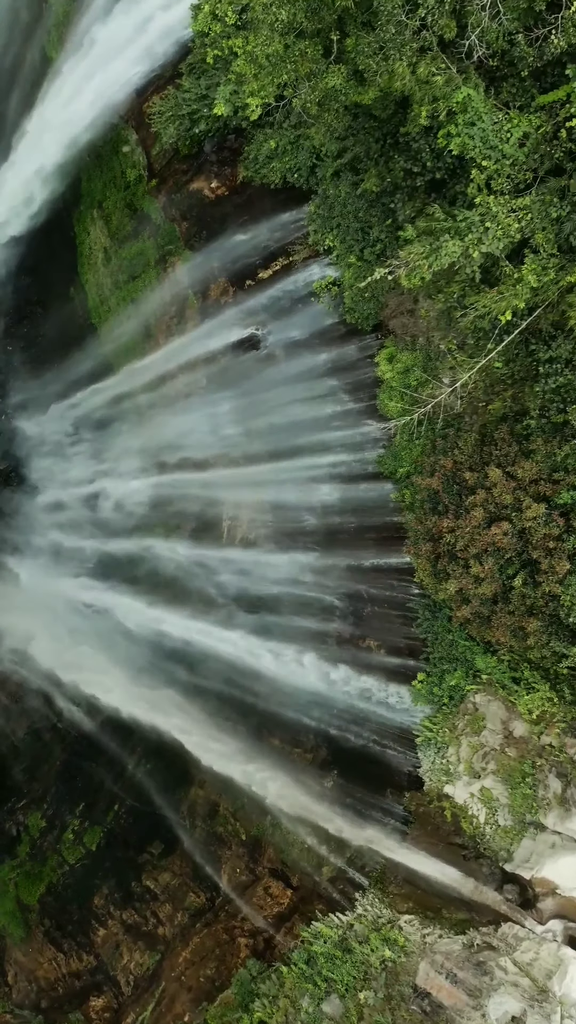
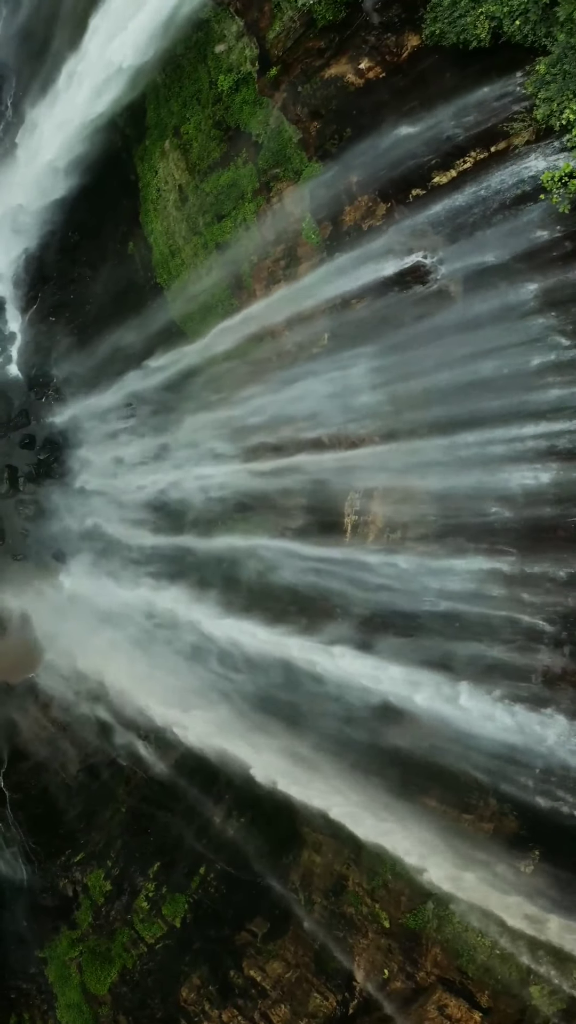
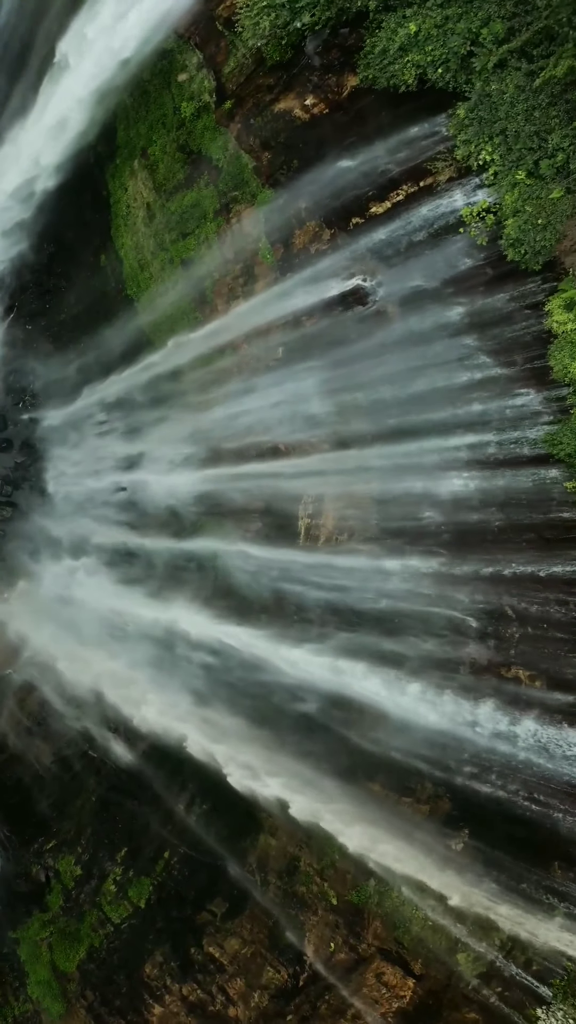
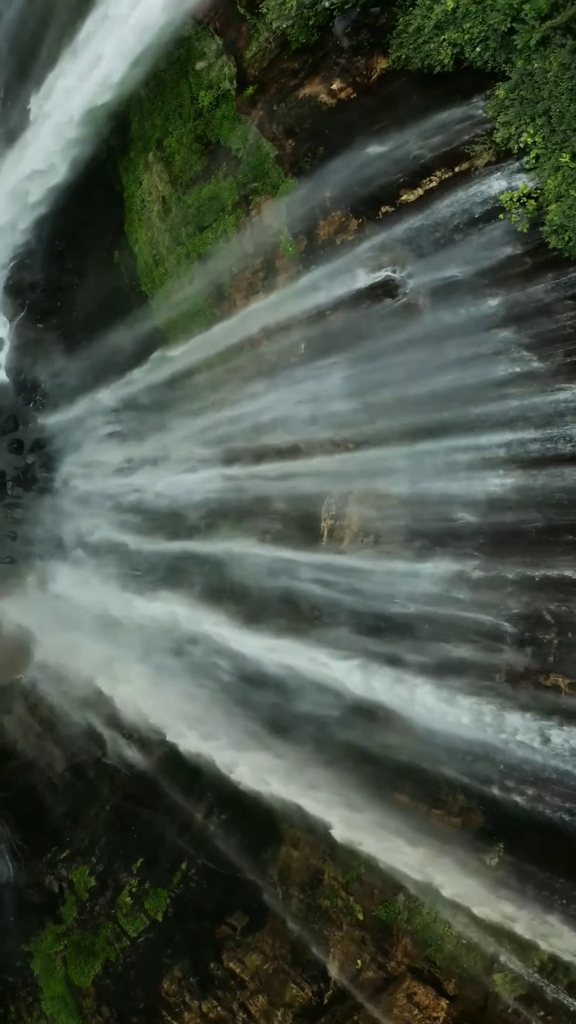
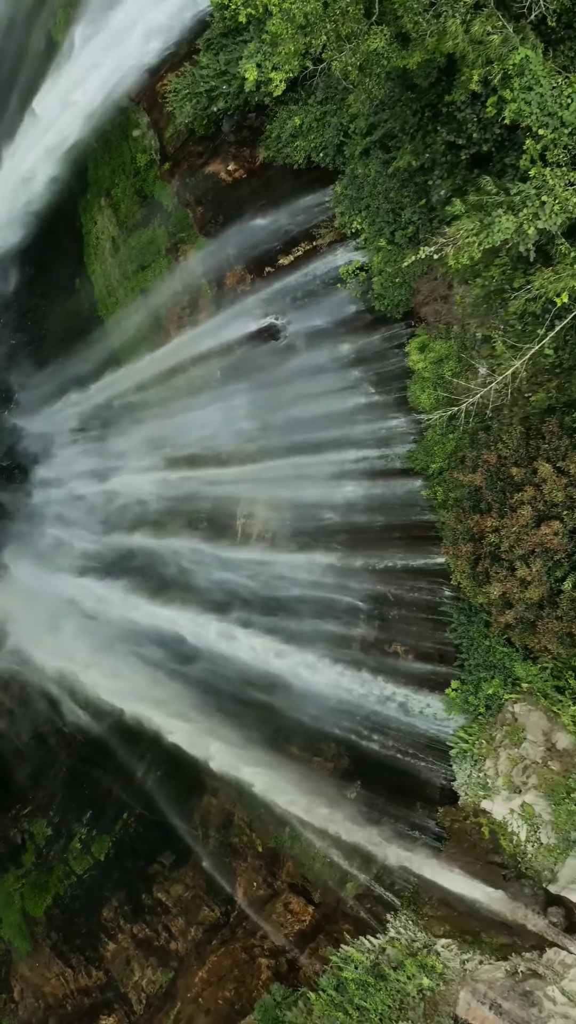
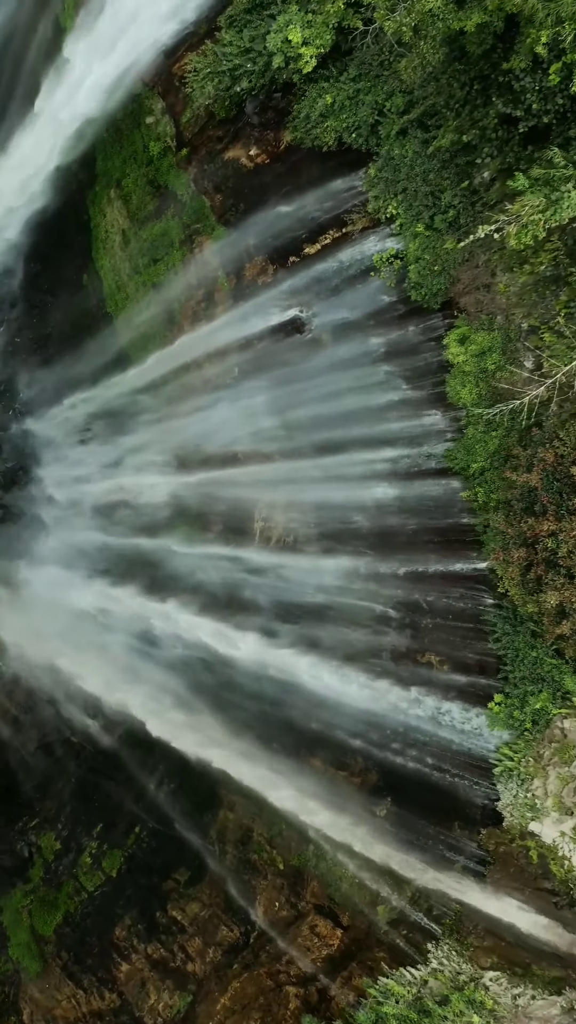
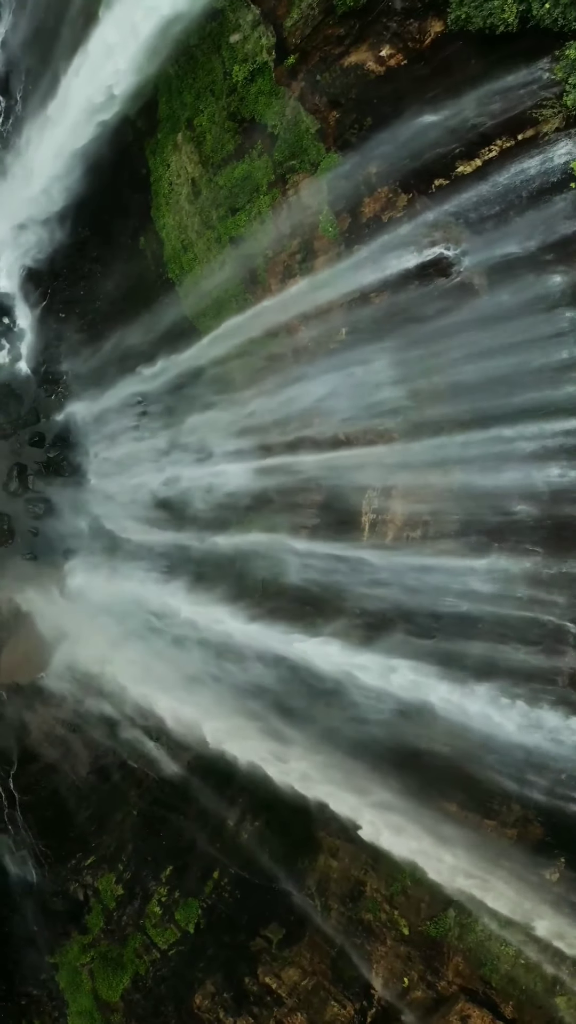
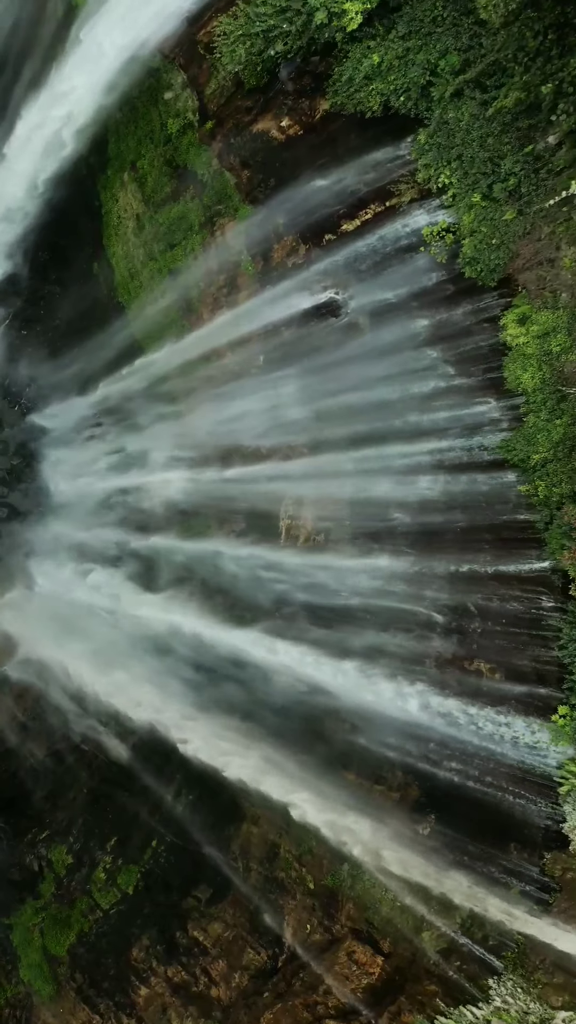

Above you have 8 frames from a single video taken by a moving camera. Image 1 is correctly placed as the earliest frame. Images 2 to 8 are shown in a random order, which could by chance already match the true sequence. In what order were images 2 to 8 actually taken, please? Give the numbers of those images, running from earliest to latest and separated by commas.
5, 6, 8, 3, 4, 2, 7
